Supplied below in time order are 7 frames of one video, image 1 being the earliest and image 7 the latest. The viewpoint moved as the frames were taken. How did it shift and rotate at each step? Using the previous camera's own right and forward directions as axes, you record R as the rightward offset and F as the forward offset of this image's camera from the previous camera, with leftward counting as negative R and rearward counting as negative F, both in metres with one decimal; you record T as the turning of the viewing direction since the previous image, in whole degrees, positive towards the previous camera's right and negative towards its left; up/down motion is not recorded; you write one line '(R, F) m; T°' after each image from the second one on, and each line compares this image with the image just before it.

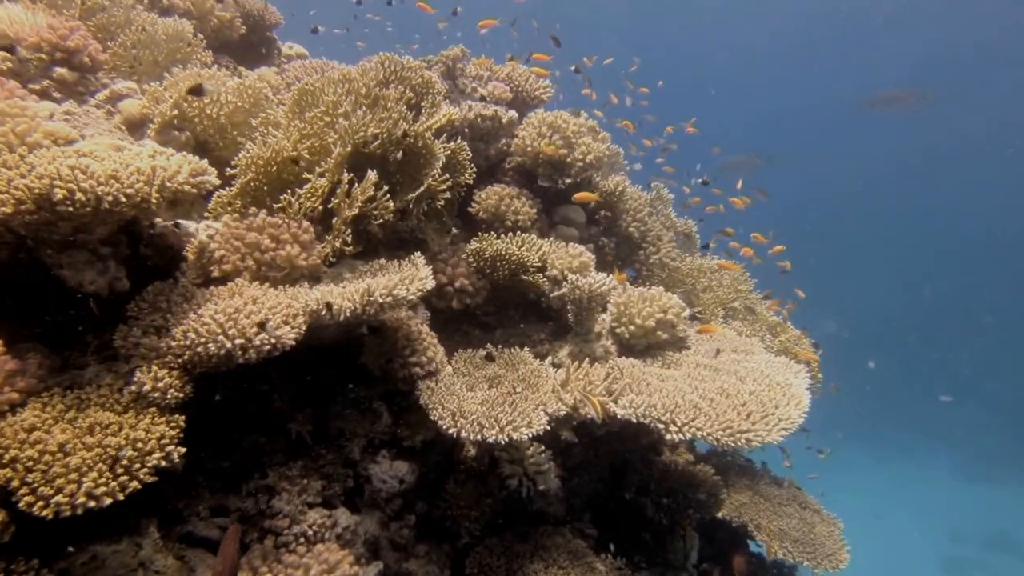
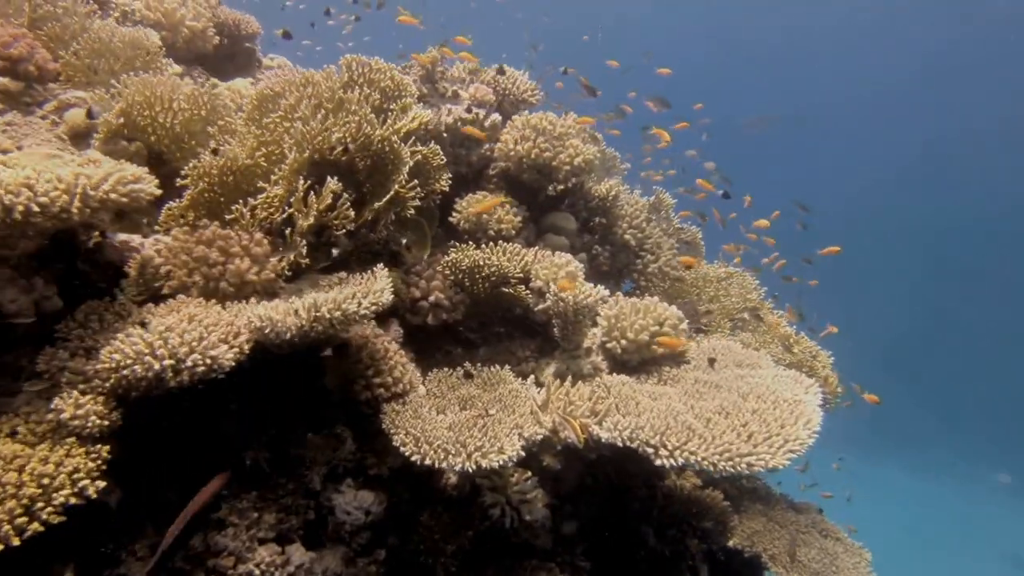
(+0.3, +0.4) m; -2°
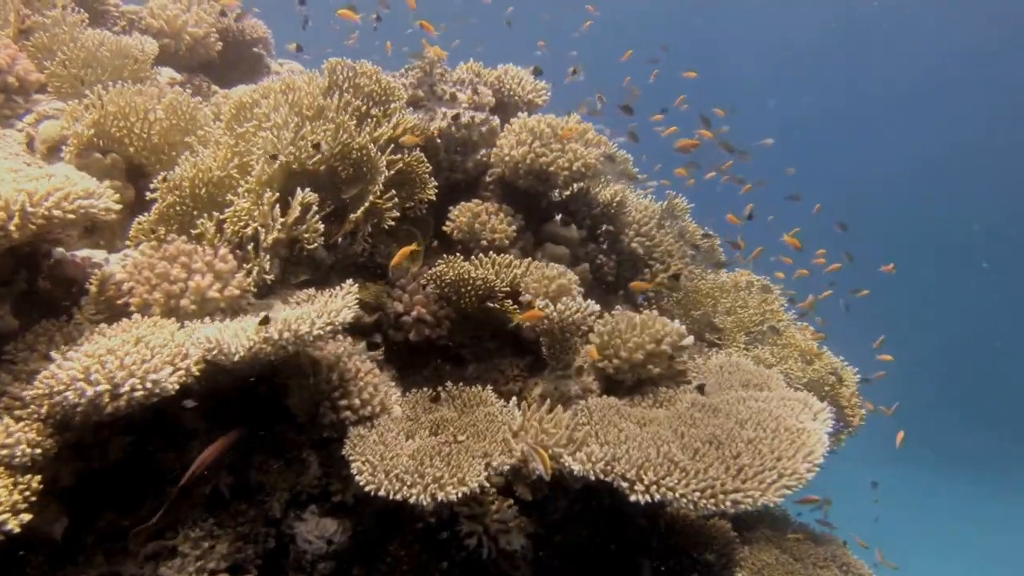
(+0.5, +0.3) m; -5°
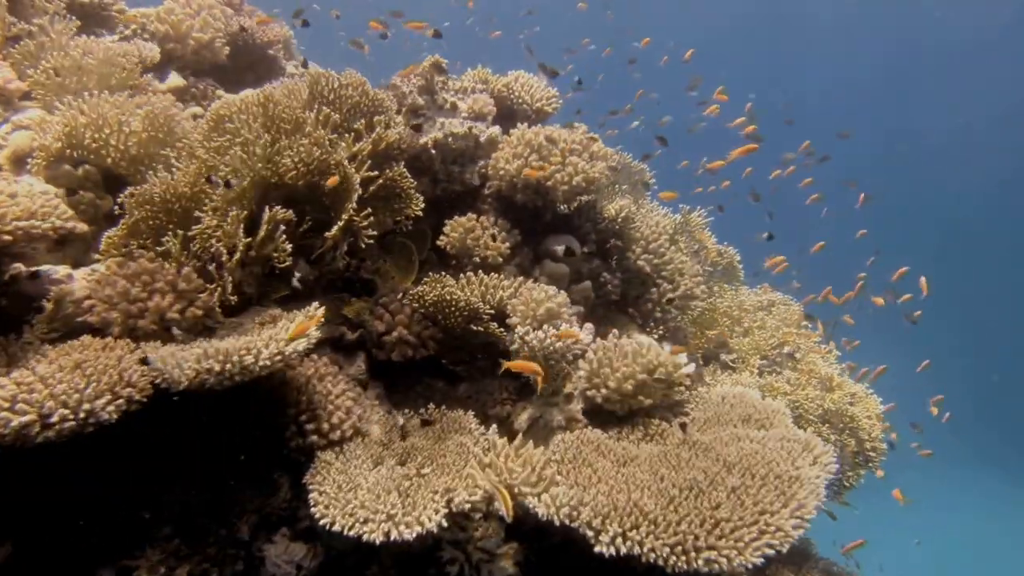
(+0.5, +0.2) m; -5°
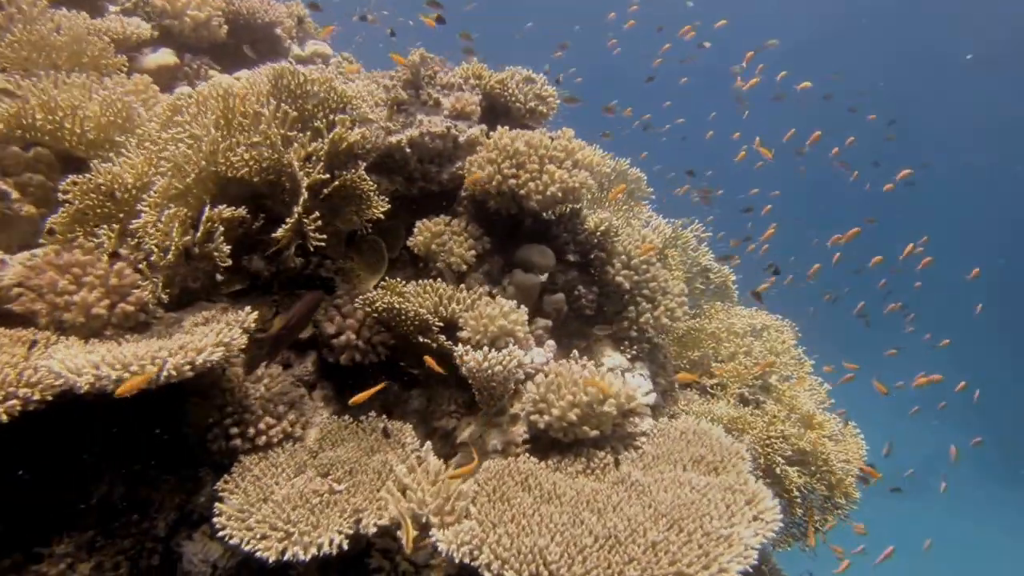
(+0.7, +0.2) m; -6°
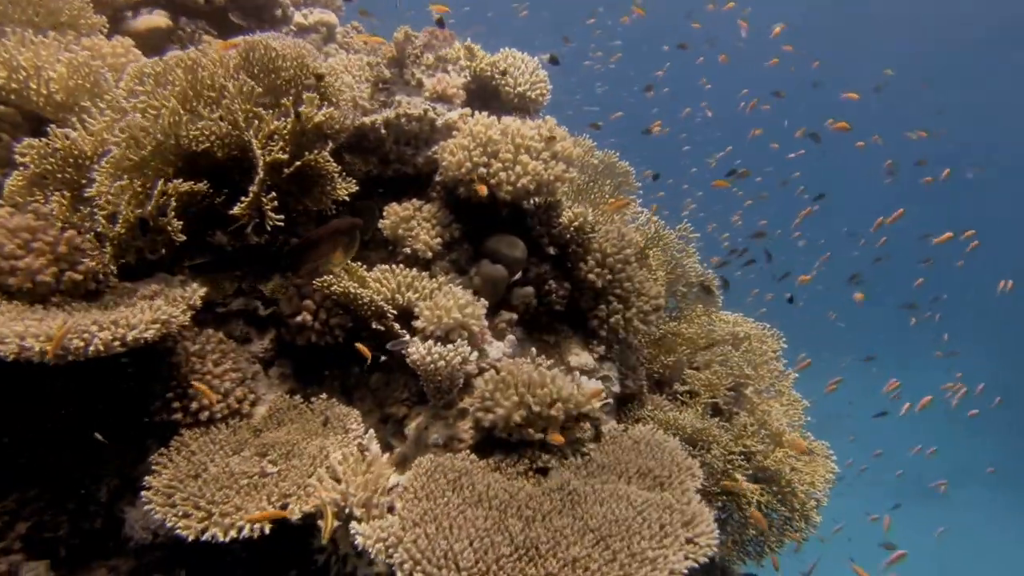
(+0.5, +0.1) m; -4°
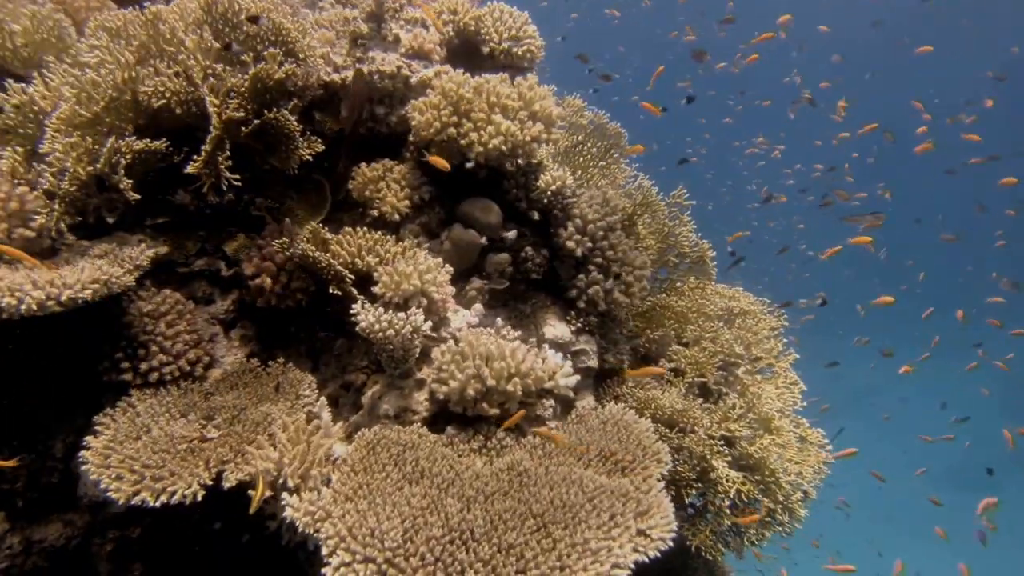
(+0.5, +0.2) m; -5°
